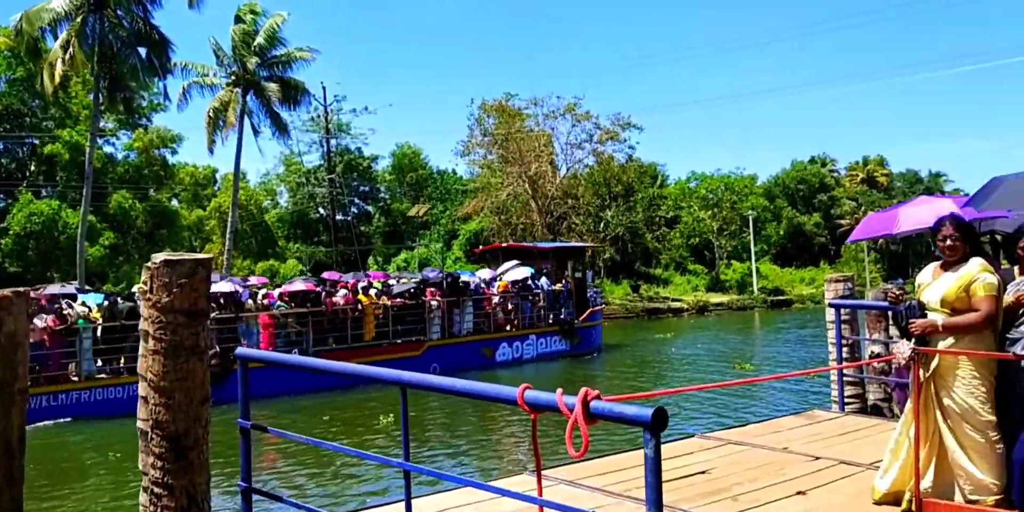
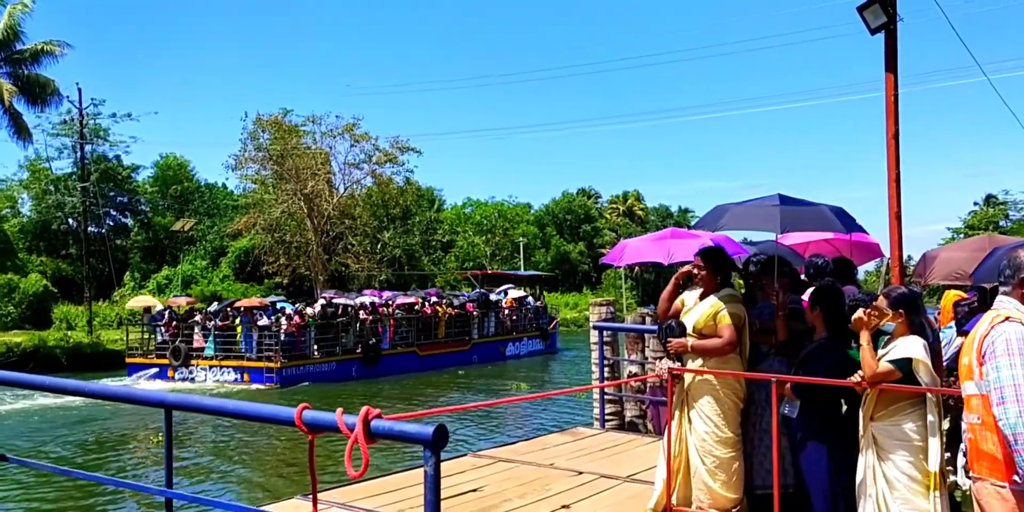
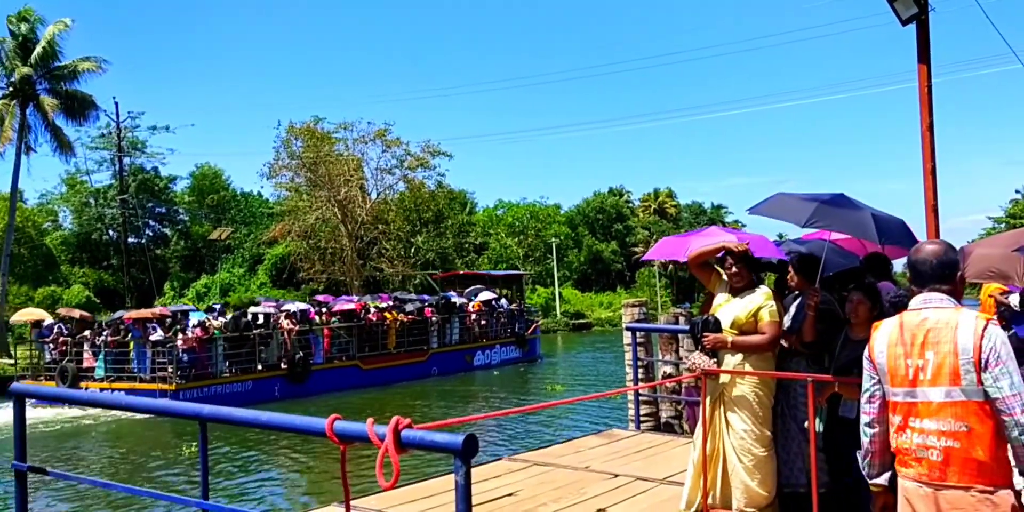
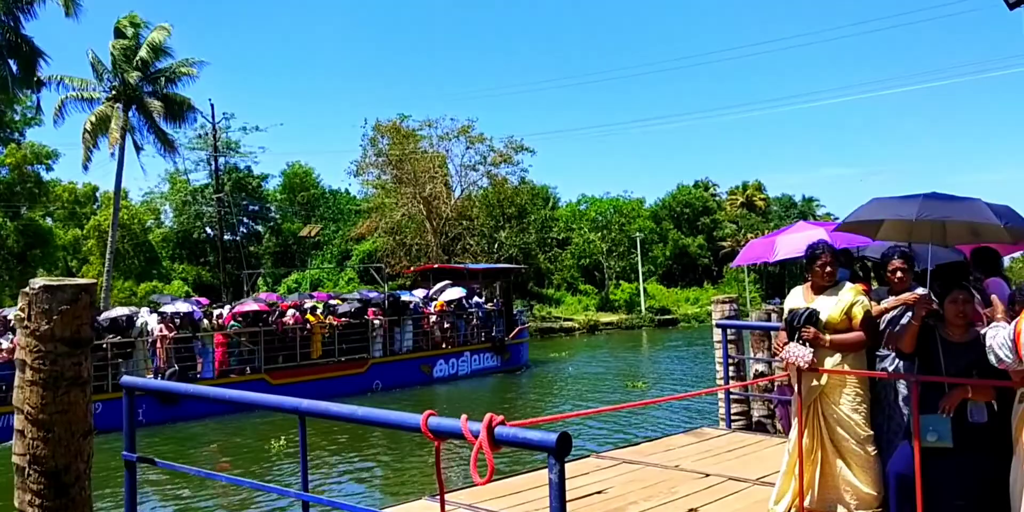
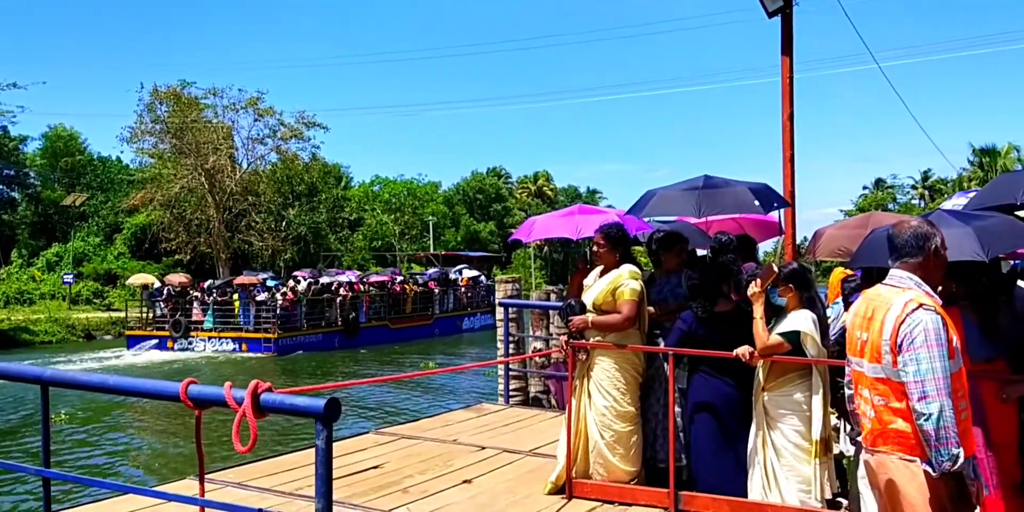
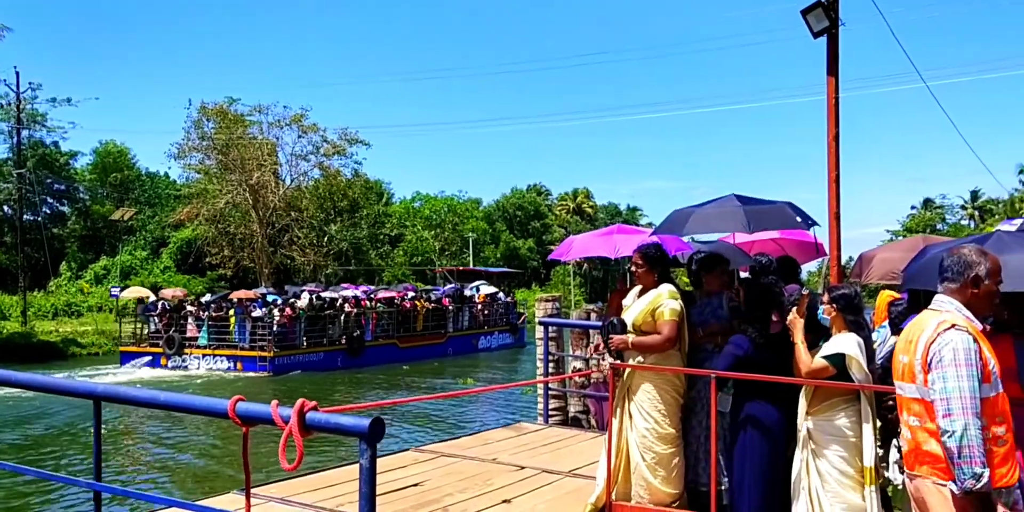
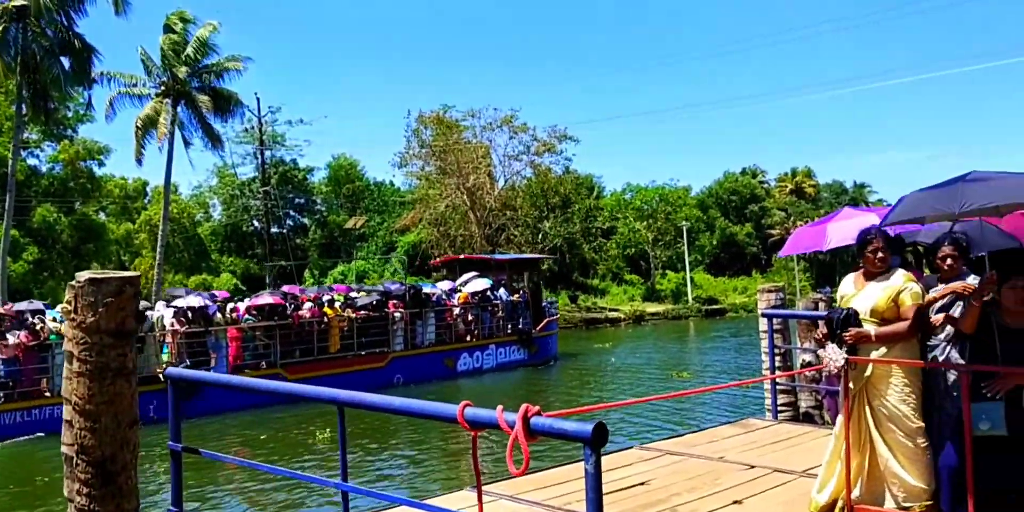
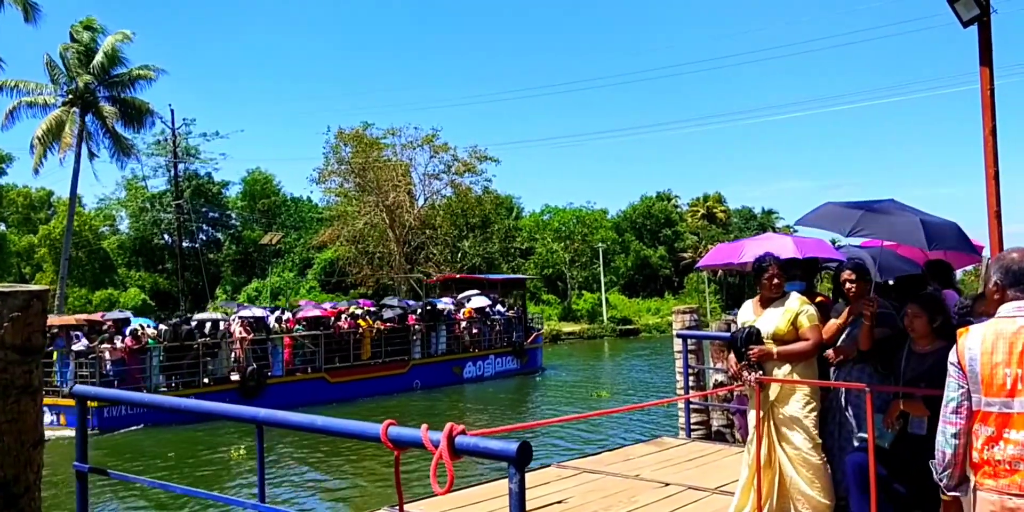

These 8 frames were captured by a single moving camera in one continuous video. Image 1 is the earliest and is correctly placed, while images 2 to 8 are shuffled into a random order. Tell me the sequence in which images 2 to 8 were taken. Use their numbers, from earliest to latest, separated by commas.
7, 4, 8, 3, 2, 6, 5
